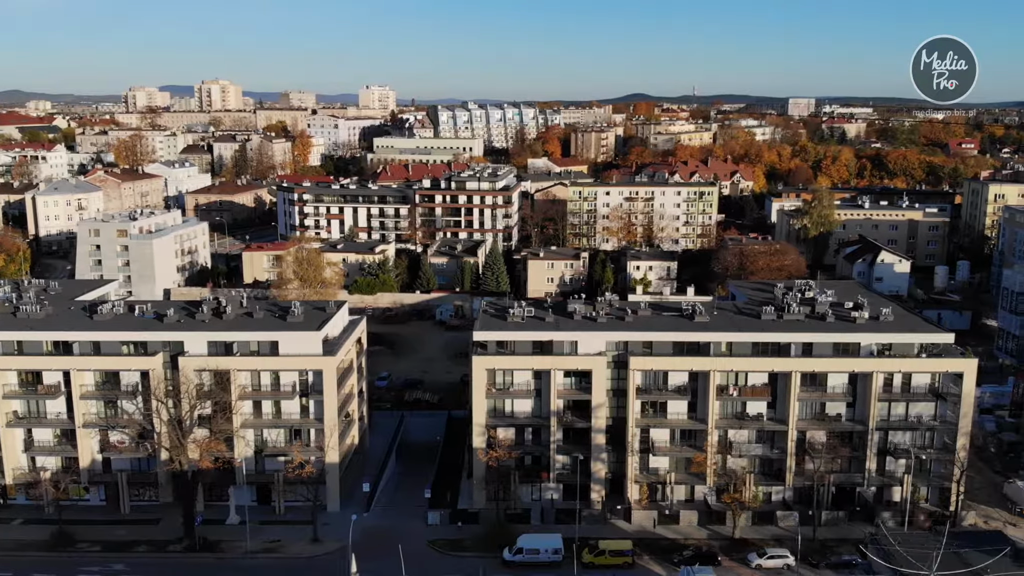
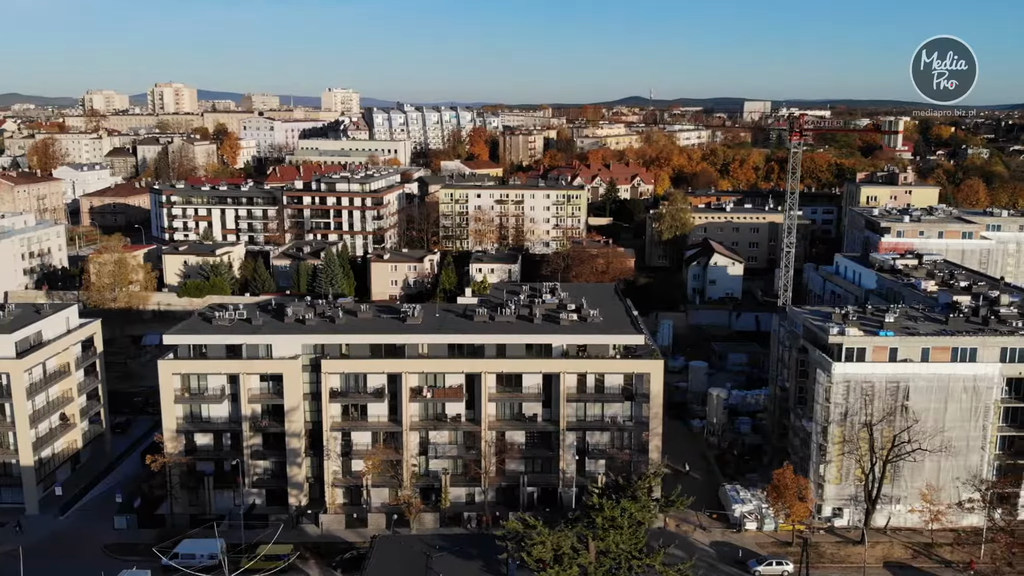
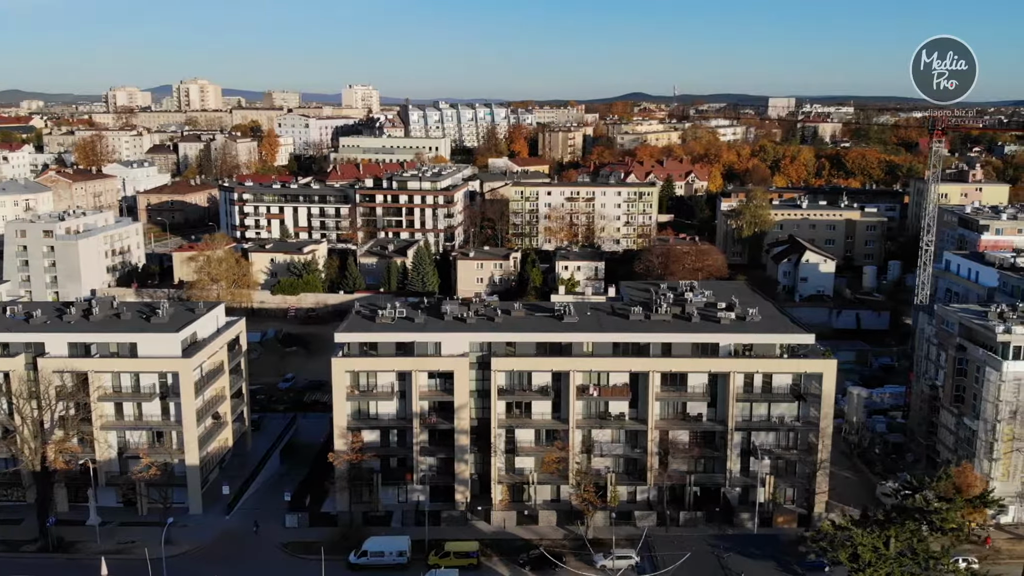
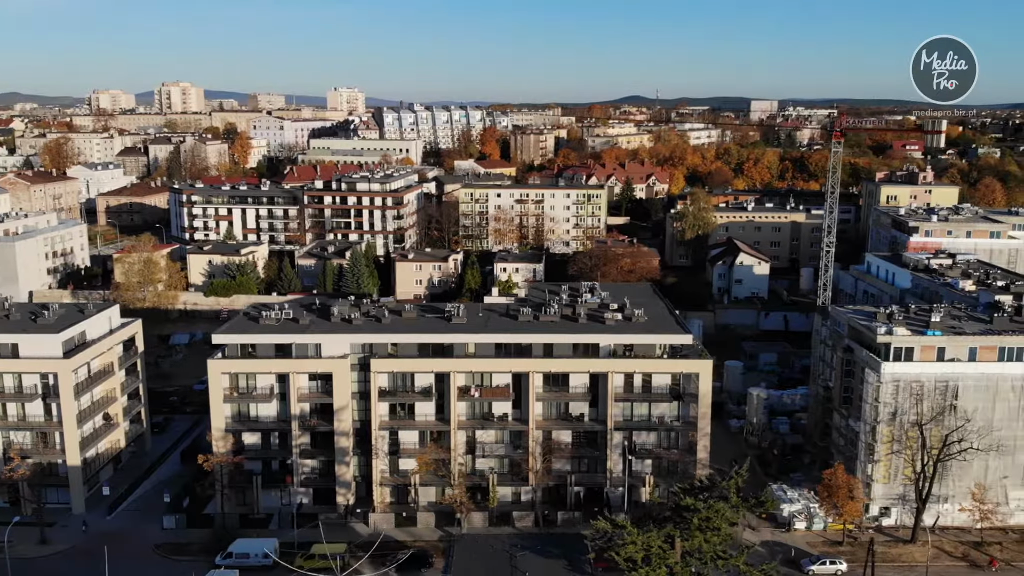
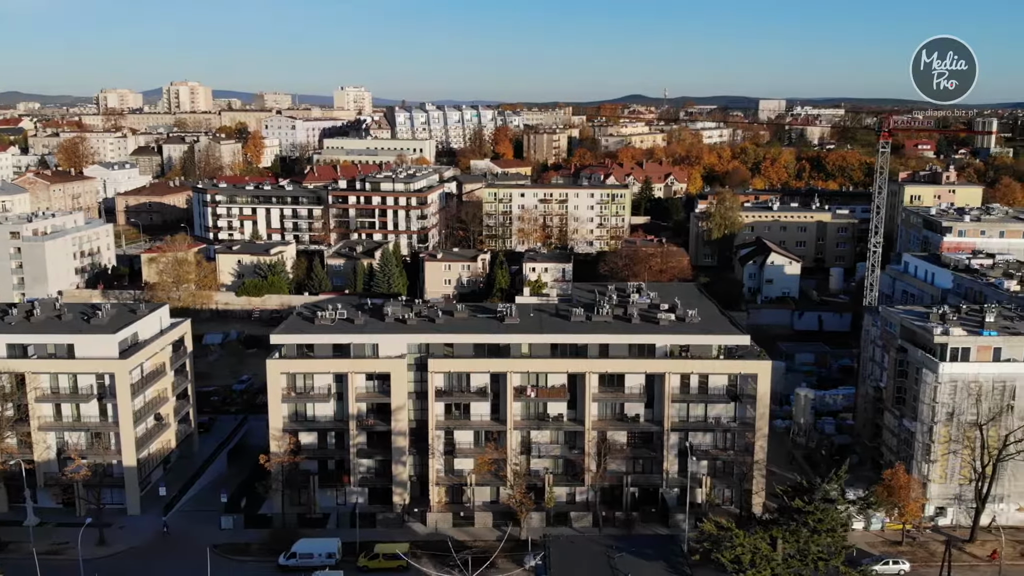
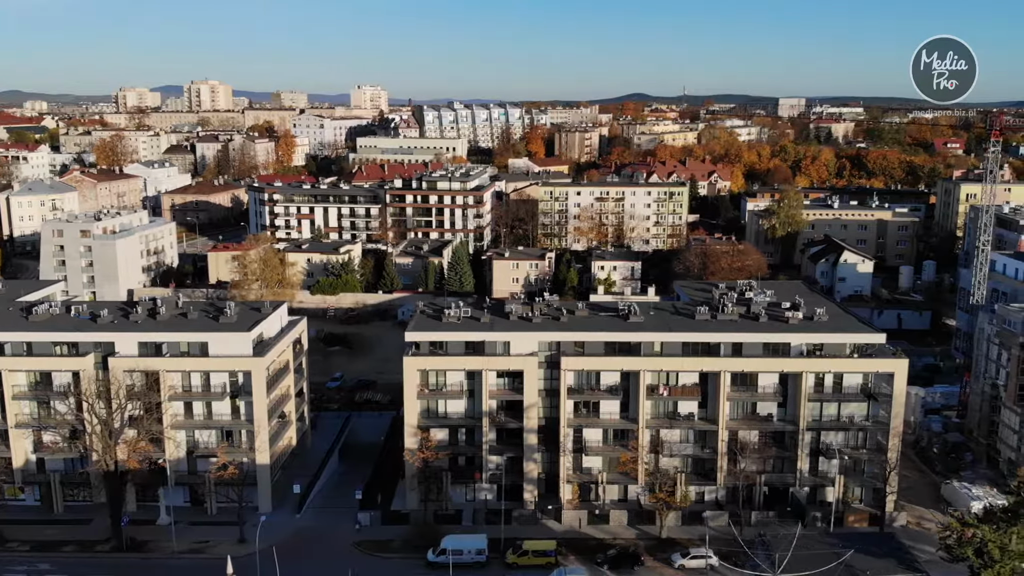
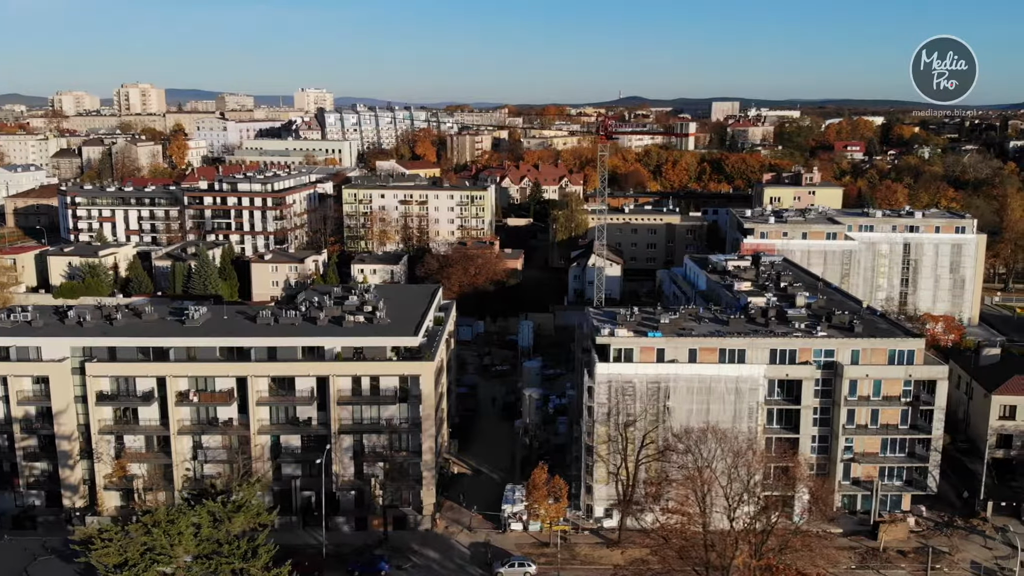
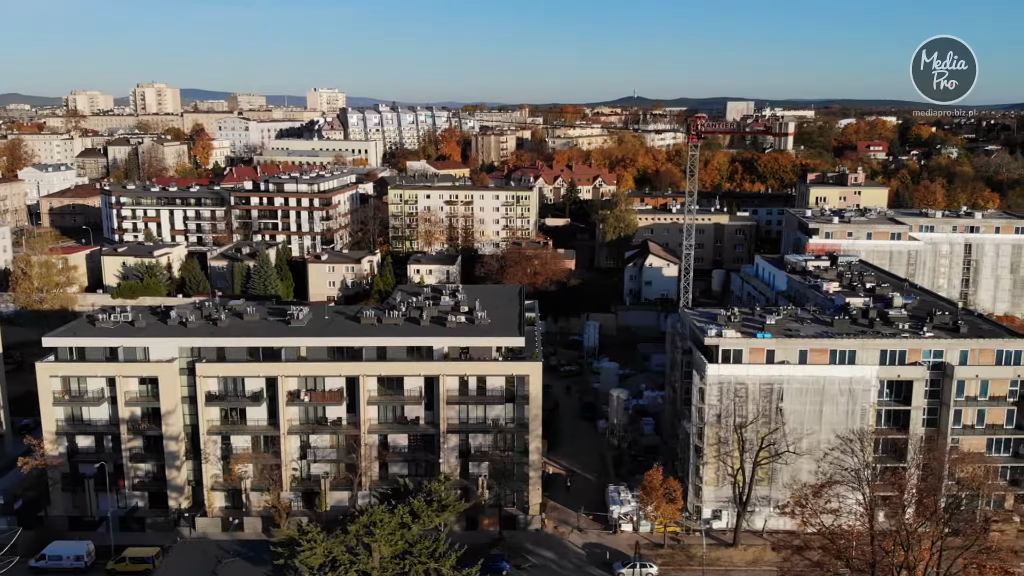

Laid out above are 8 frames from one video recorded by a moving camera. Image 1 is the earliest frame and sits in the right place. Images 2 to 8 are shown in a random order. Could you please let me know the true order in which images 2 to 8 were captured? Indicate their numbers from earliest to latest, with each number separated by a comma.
6, 3, 5, 4, 2, 8, 7
